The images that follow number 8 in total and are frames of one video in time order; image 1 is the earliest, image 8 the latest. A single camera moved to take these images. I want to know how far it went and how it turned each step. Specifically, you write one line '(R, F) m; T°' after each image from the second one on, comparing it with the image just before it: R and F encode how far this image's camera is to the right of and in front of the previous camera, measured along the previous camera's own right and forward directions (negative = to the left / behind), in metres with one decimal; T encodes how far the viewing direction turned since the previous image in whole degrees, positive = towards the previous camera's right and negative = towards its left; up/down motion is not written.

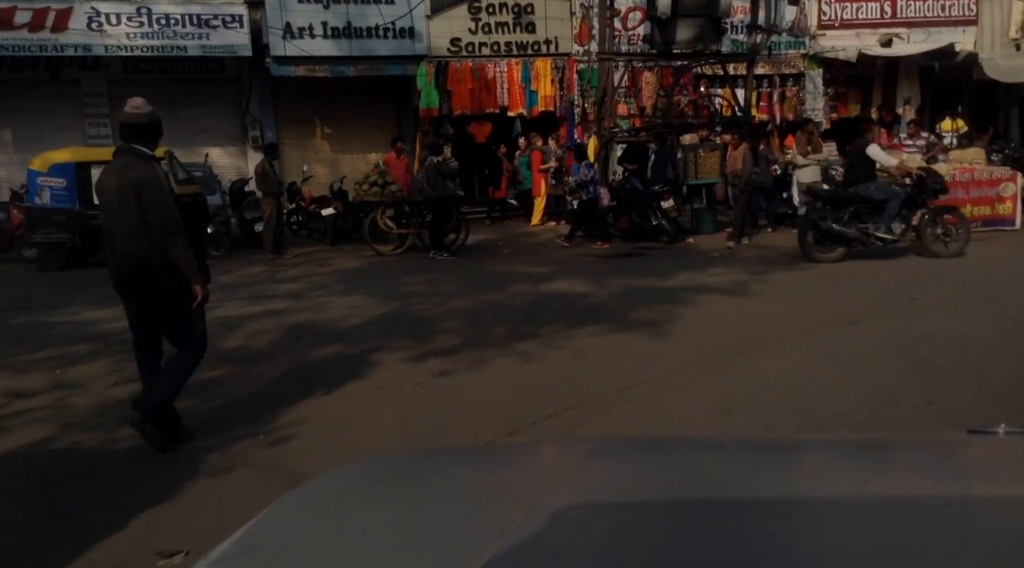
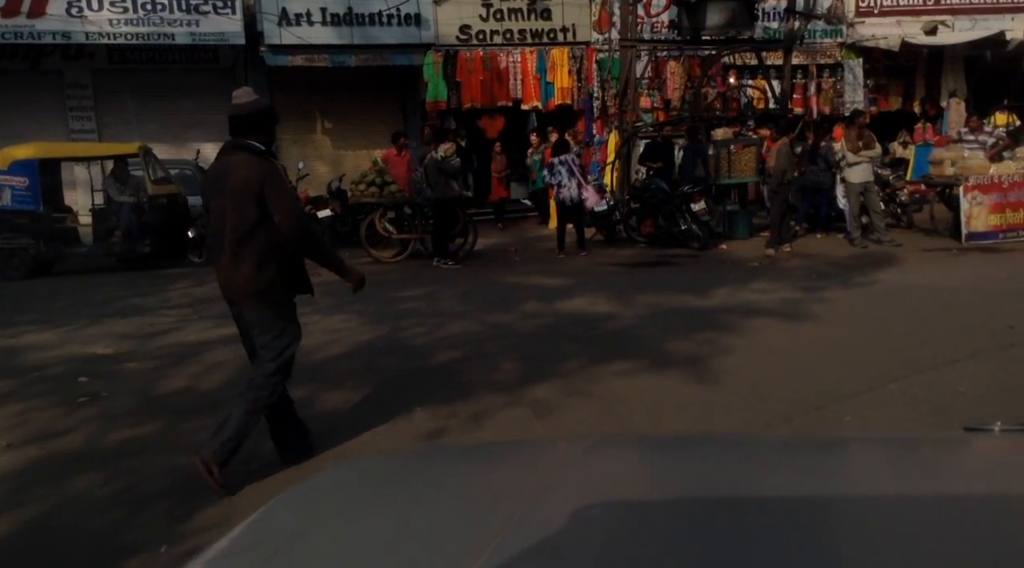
(0.0, +1.5) m; -1°
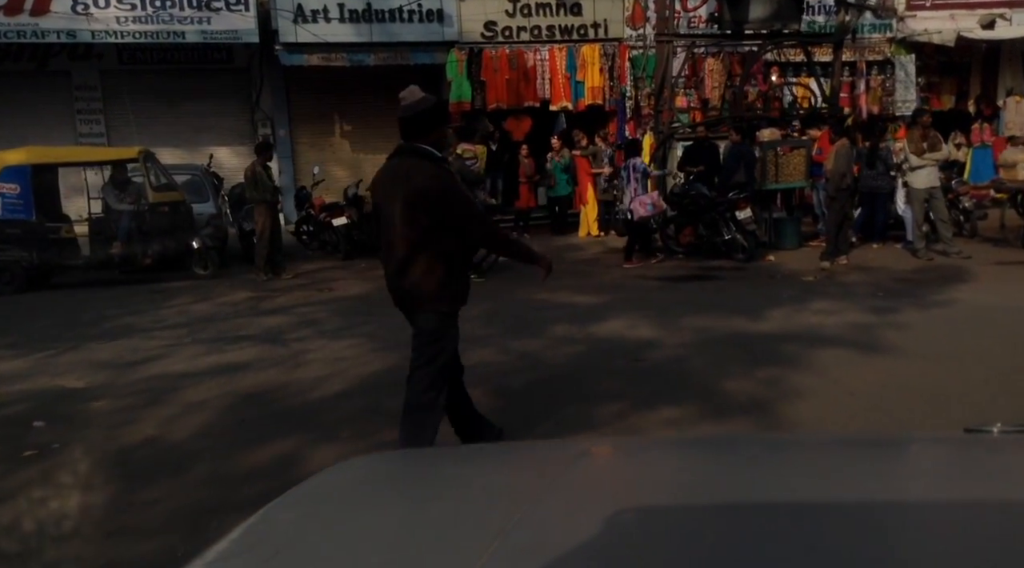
(0.0, +1.0) m; -1°
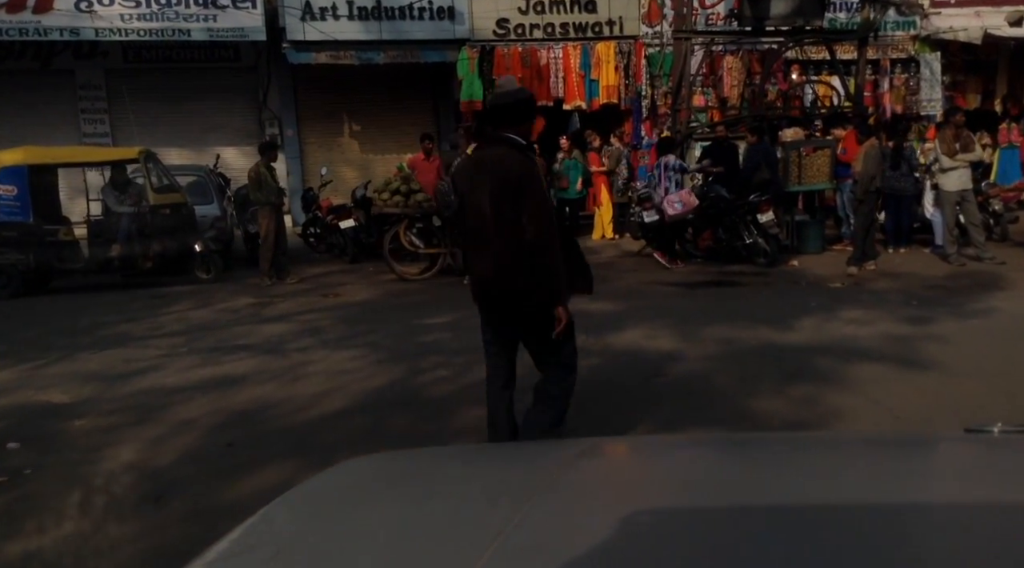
(0.0, +0.4) m; -1°
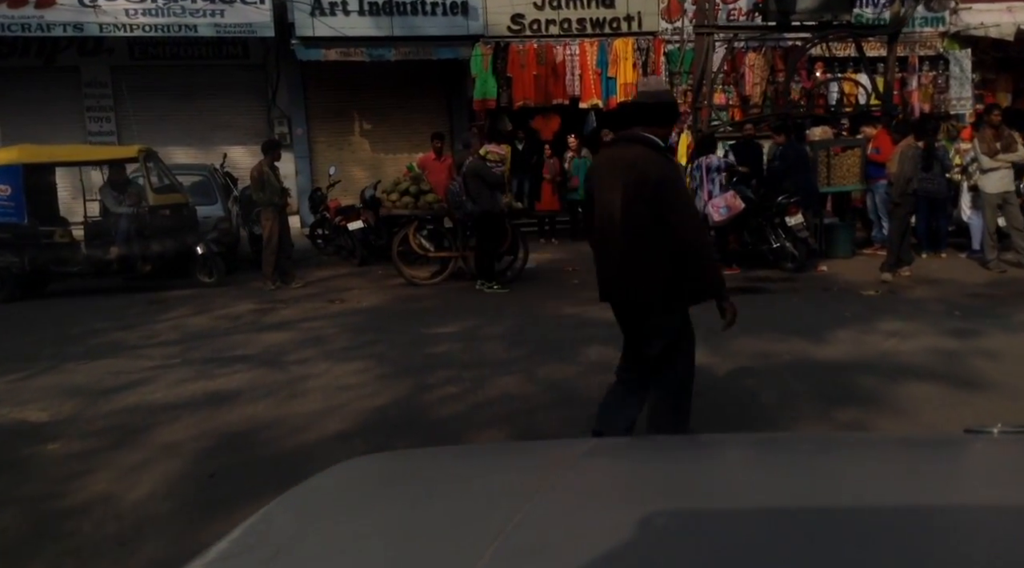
(0.0, +0.5) m; -1°
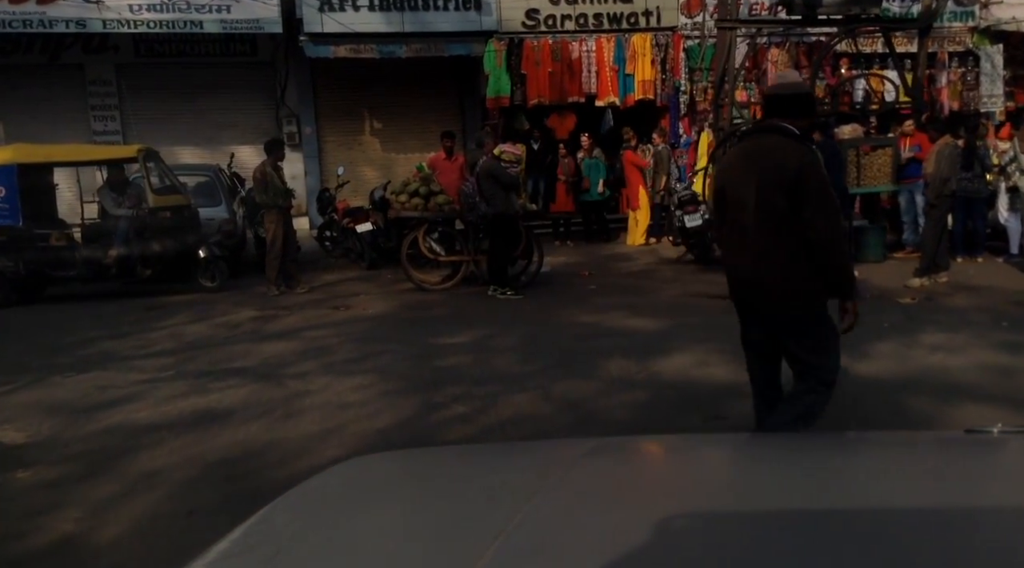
(0.0, +0.5) m; -1°
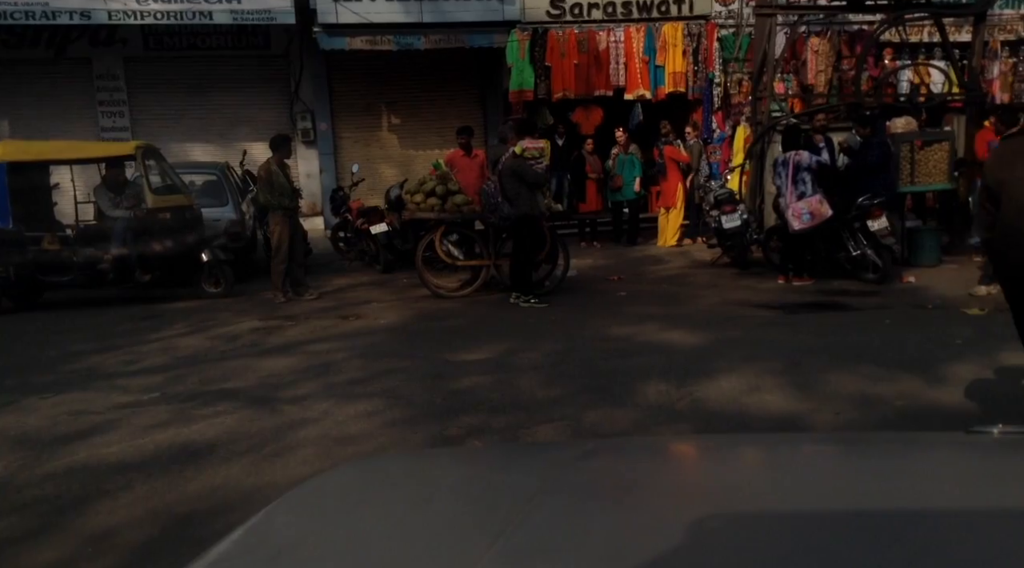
(0.0, +0.8) m; -1°
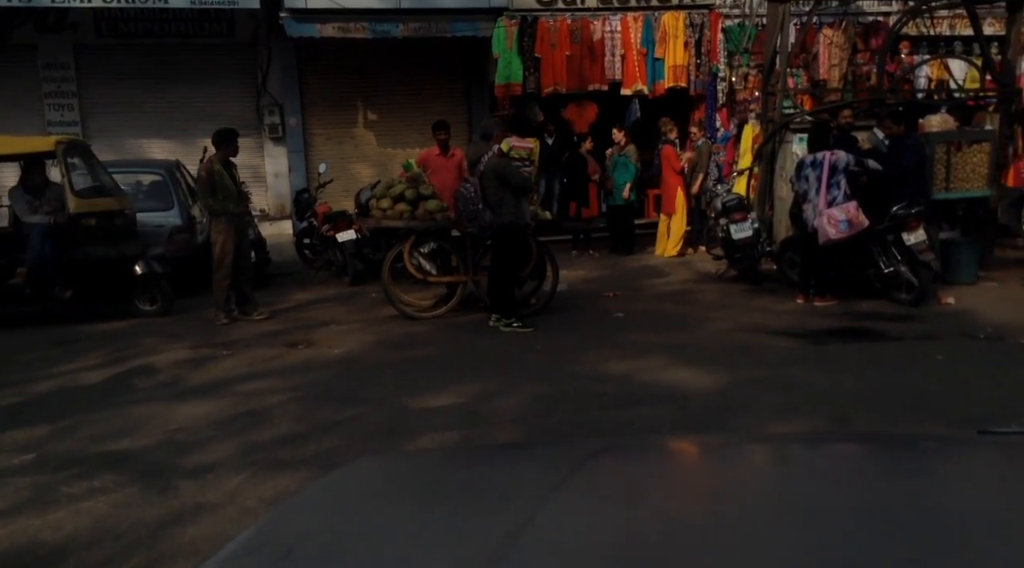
(+0.1, +1.4) m; 0°
